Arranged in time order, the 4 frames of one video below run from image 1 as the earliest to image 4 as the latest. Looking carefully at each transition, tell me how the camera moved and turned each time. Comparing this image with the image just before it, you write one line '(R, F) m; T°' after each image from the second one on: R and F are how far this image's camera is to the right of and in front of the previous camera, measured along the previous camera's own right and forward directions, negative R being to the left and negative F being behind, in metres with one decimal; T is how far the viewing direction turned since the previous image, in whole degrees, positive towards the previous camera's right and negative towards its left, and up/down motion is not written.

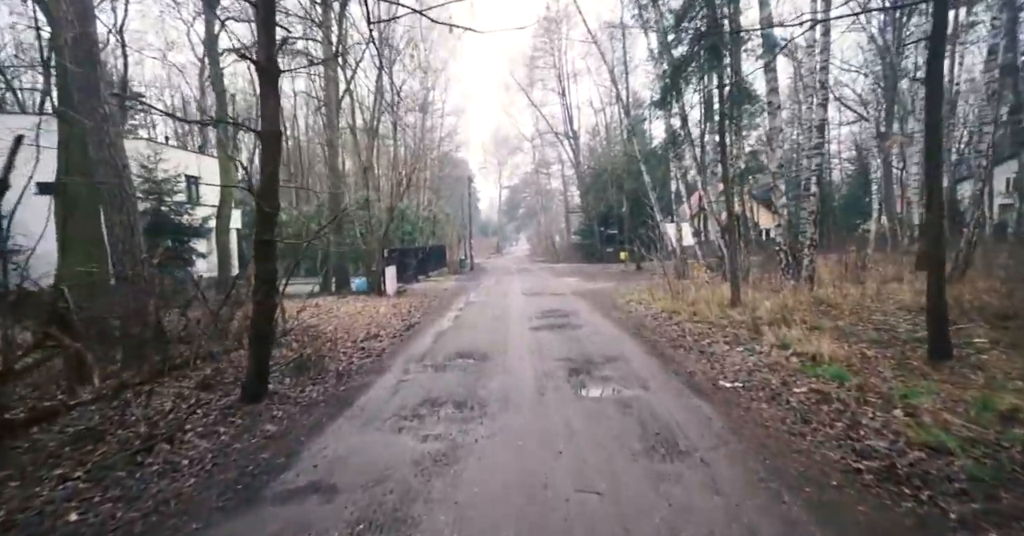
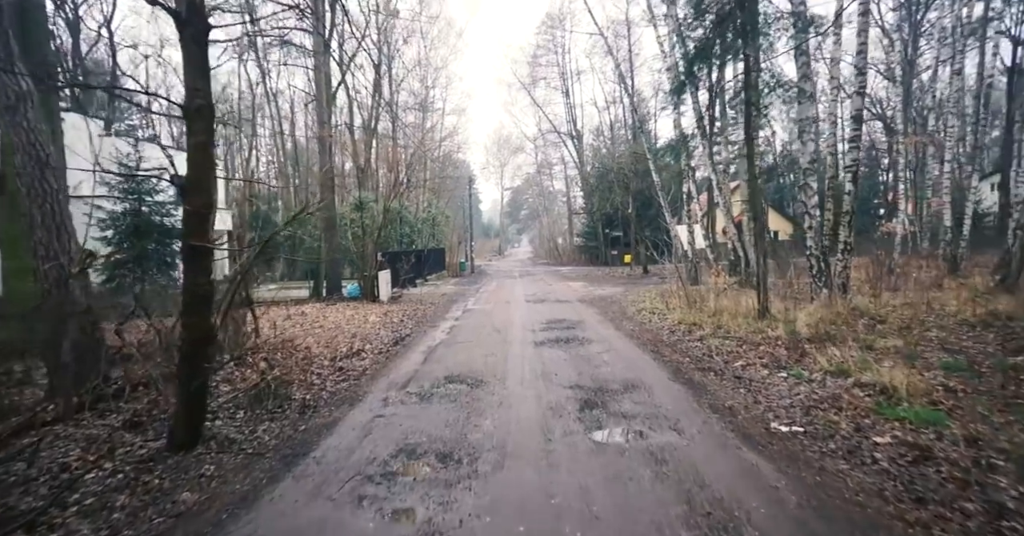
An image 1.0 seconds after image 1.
(0.0, +1.0) m; 0°
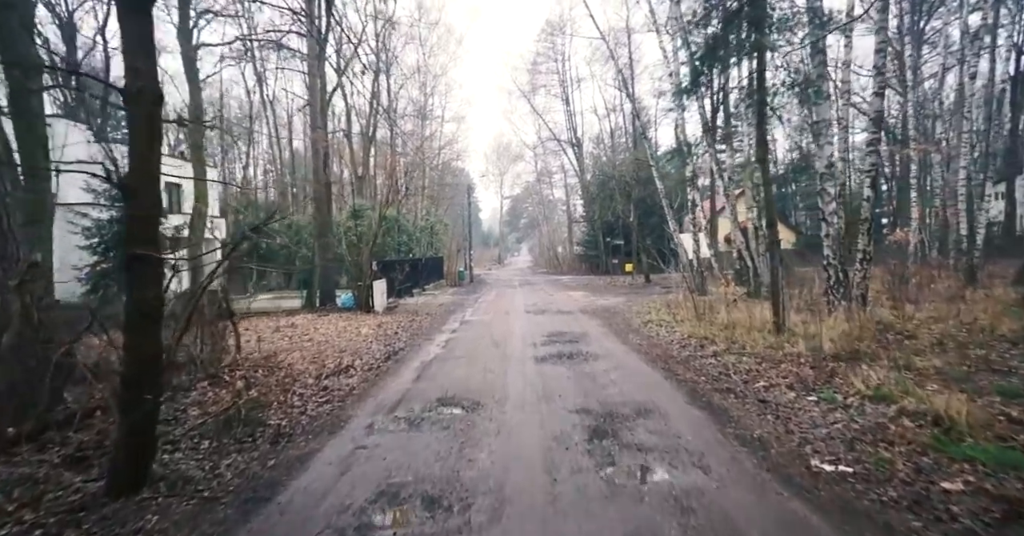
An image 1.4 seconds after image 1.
(0.0, +0.5) m; 0°
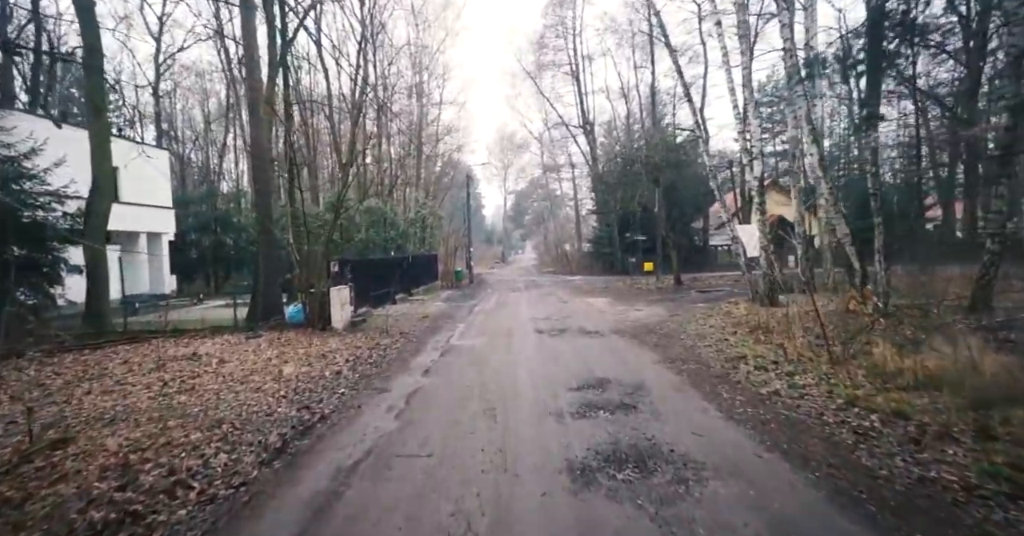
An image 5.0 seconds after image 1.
(0.0, +4.3) m; 0°
